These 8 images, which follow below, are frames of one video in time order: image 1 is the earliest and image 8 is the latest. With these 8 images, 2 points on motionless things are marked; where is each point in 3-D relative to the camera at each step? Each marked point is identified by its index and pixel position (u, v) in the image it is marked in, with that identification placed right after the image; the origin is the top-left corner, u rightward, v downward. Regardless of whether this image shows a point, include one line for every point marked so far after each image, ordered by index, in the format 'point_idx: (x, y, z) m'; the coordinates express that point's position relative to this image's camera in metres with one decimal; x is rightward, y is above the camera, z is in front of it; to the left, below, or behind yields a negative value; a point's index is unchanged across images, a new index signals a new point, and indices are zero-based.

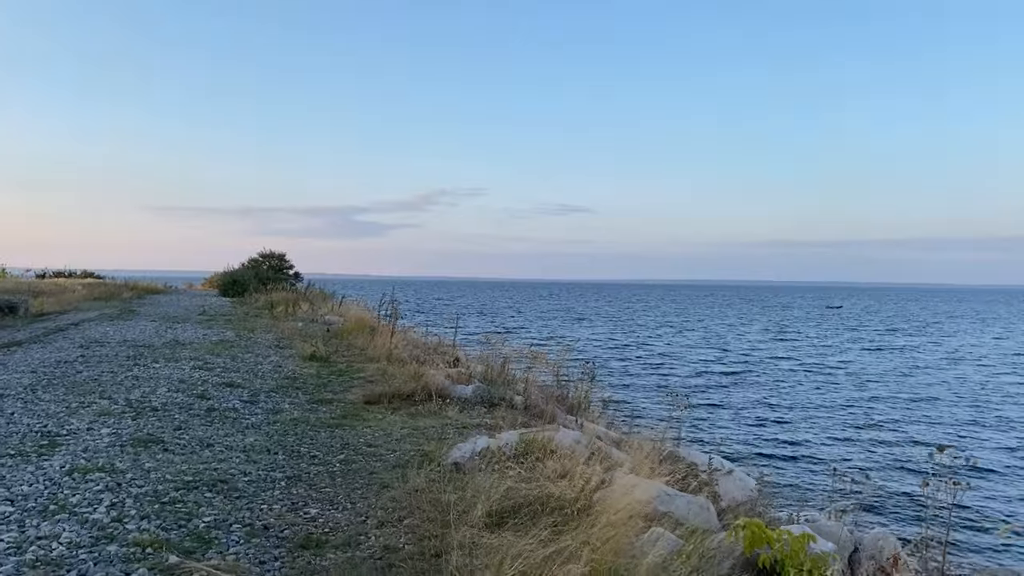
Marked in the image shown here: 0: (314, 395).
0: (-3.0, -1.6, +10.3) m
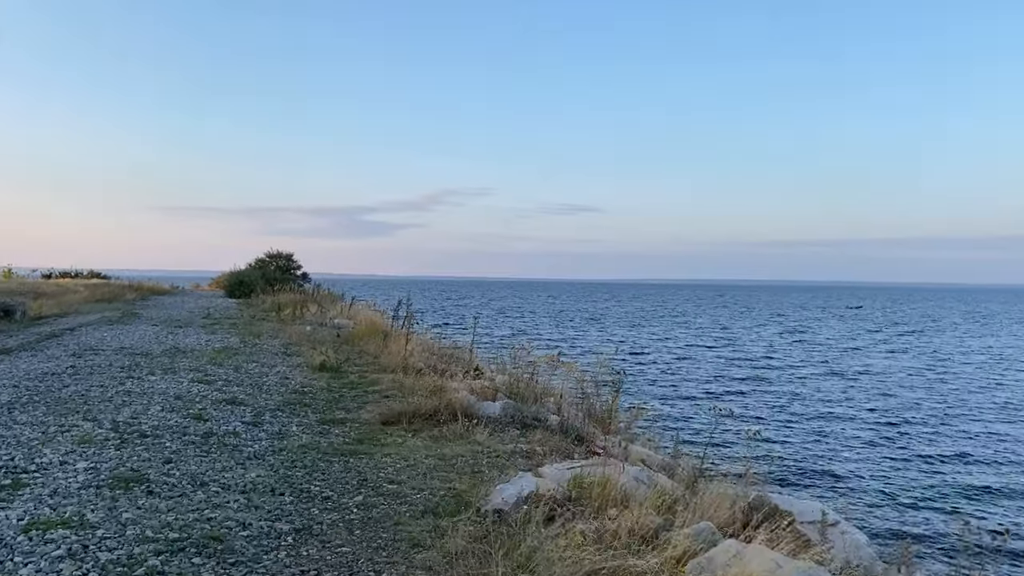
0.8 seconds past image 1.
0: (-2.5, -1.7, +9.2) m
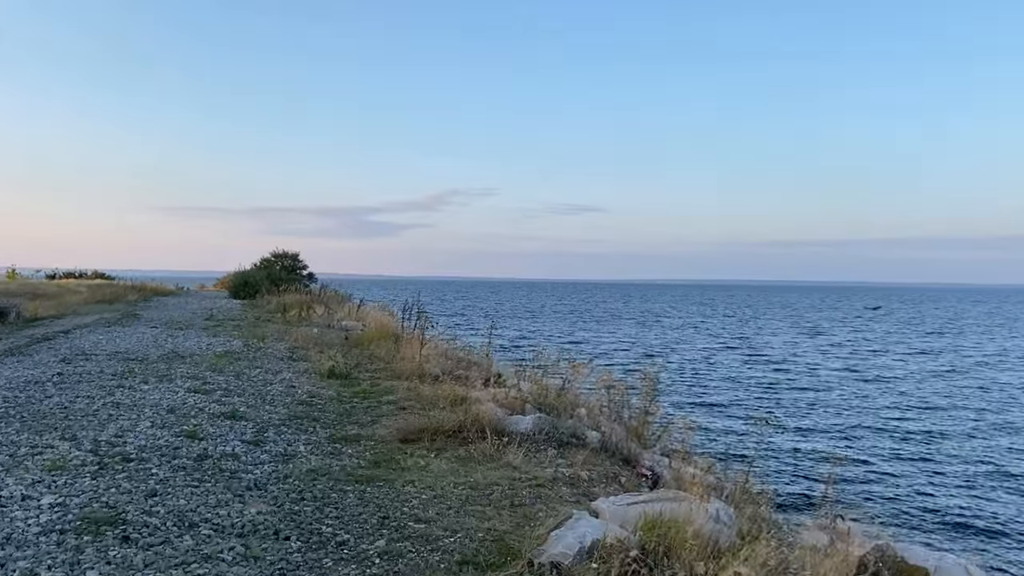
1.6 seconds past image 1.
0: (-2.1, -1.7, +8.2) m
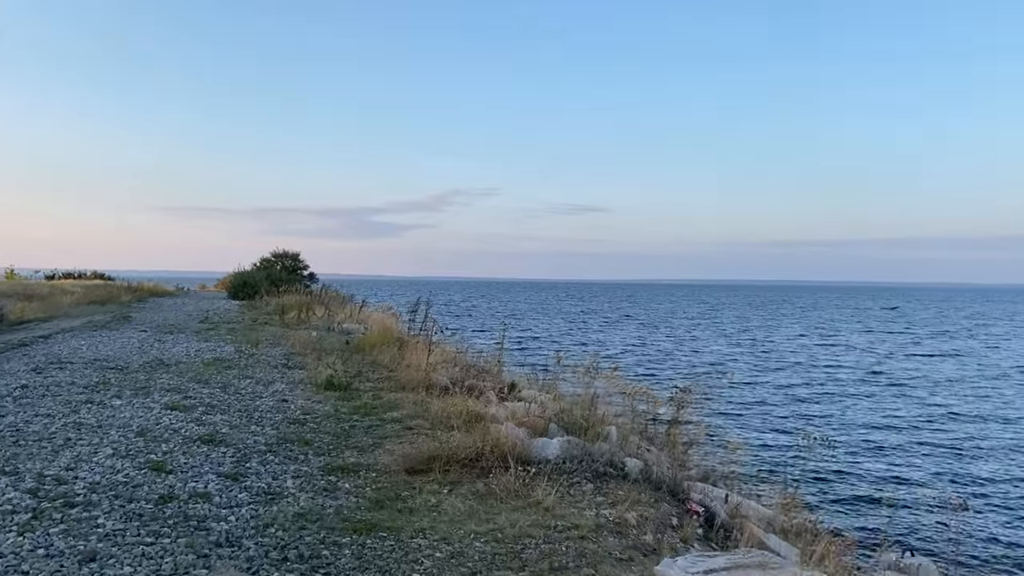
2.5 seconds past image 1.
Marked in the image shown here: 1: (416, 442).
0: (-1.9, -1.7, +7.0) m
1: (-1.1, -1.7, +7.4) m
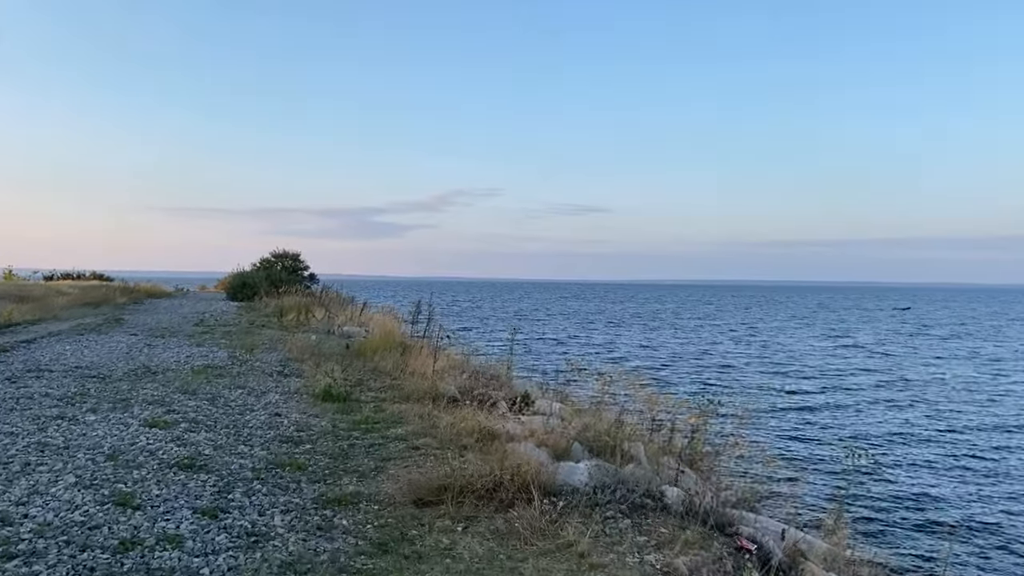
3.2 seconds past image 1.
0: (-1.7, -1.8, +6.1) m
1: (-0.9, -1.7, +6.6) m
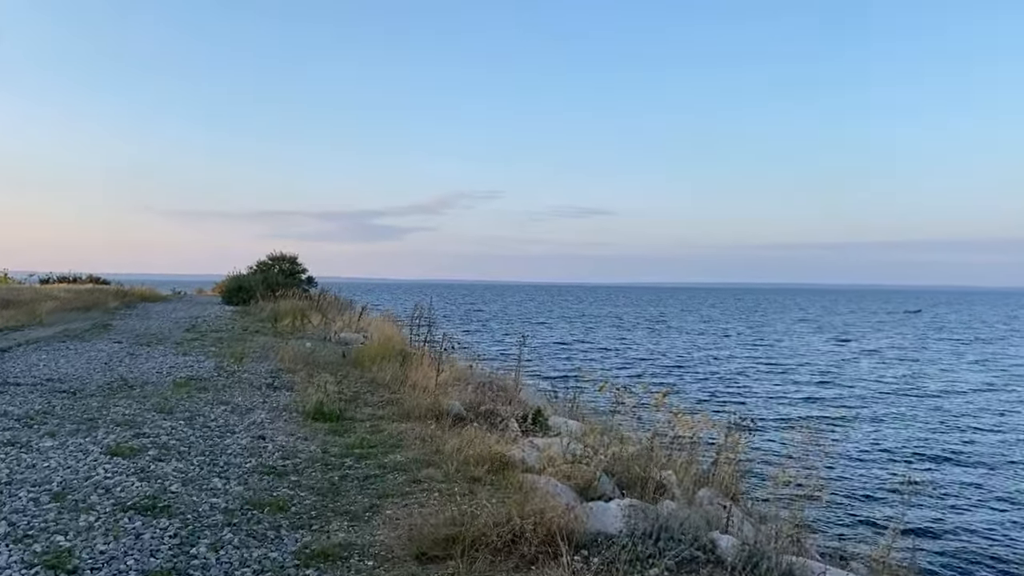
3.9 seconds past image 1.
0: (-1.5, -1.8, +5.1) m
1: (-0.7, -1.8, +5.6) m
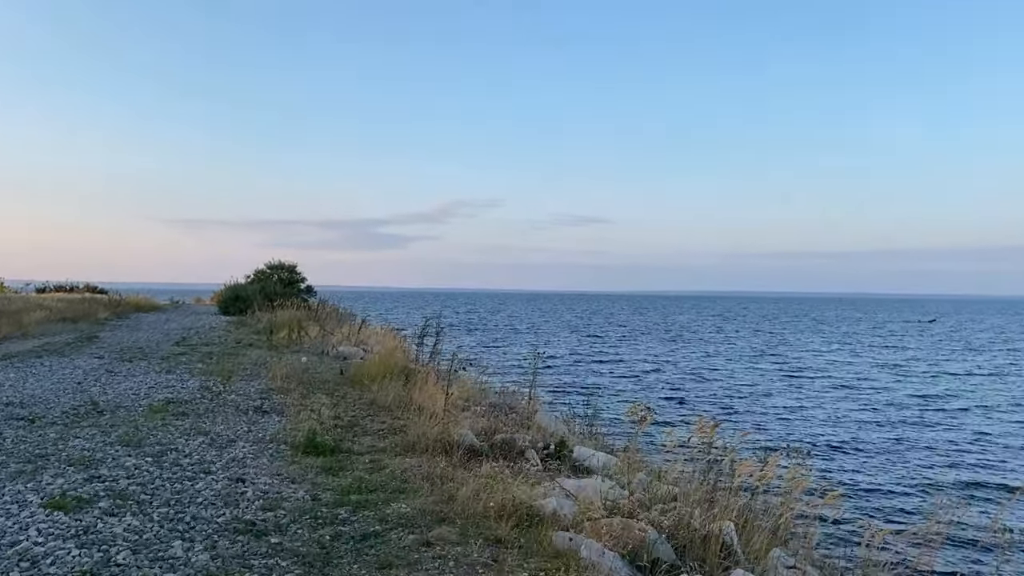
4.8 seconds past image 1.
0: (-1.3, -2.0, +3.8) m
1: (-0.4, -1.9, +4.3) m
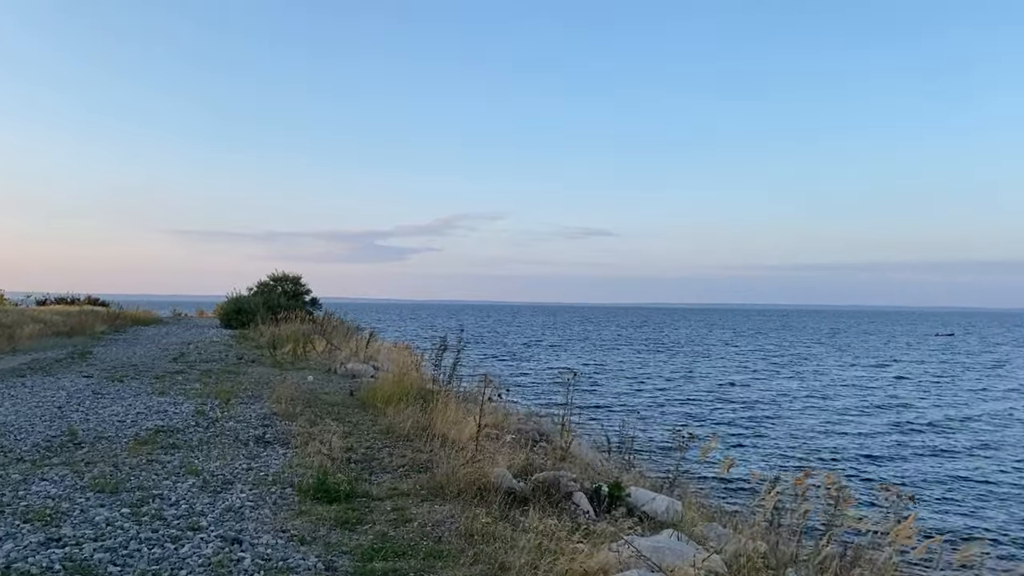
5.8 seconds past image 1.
0: (-0.8, -2.0, +2.5) m
1: (0.0, -2.0, +3.0) m
